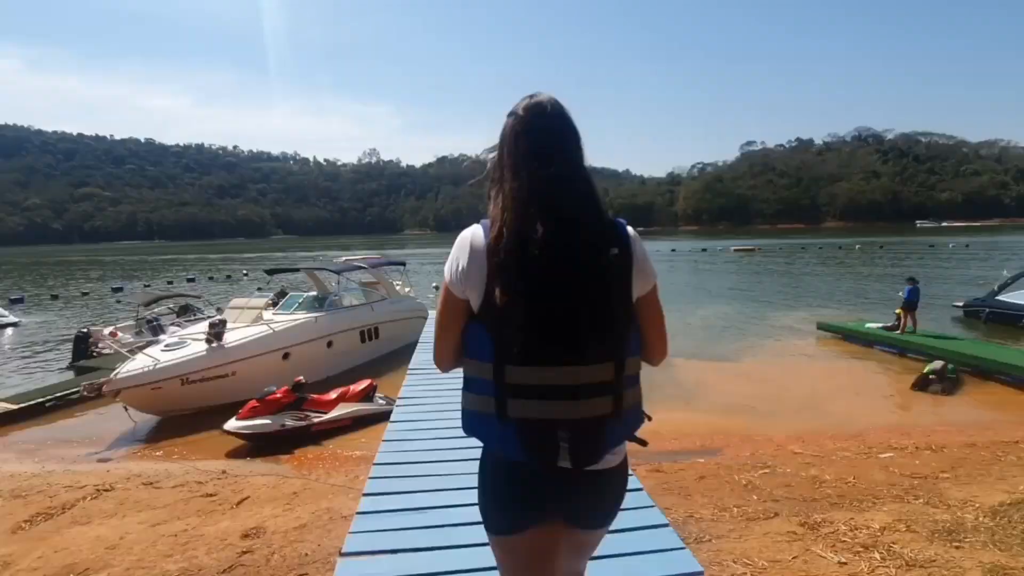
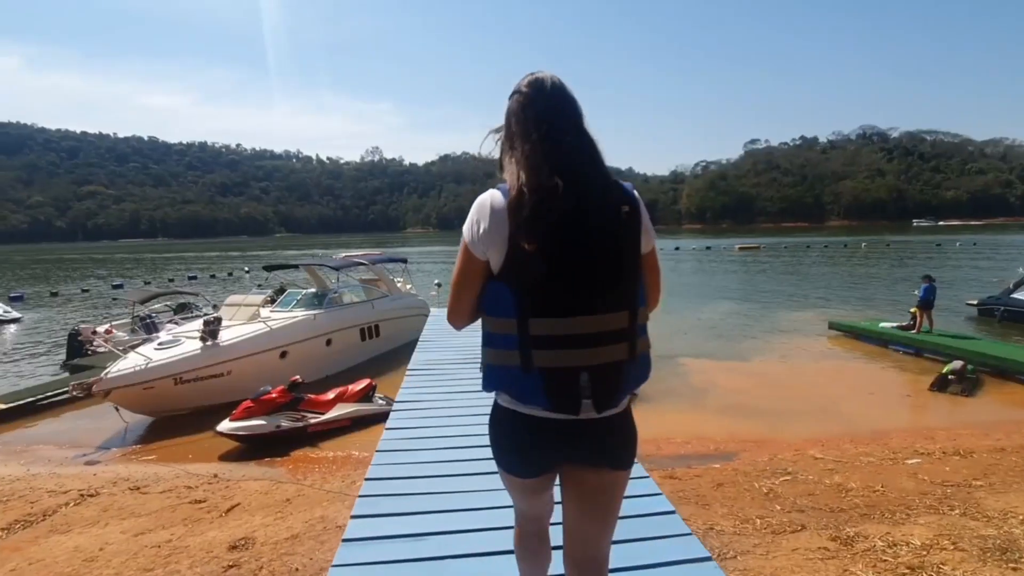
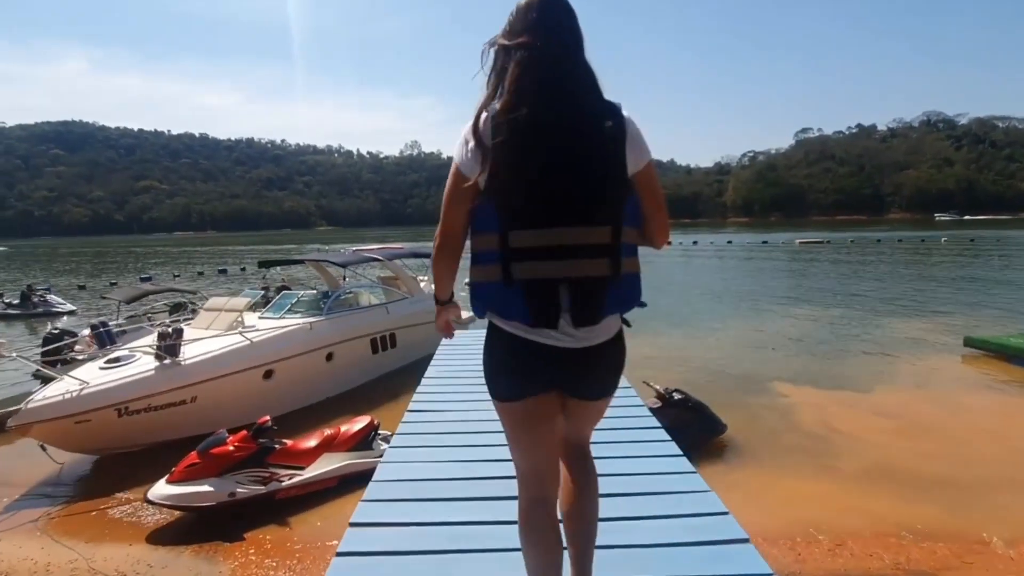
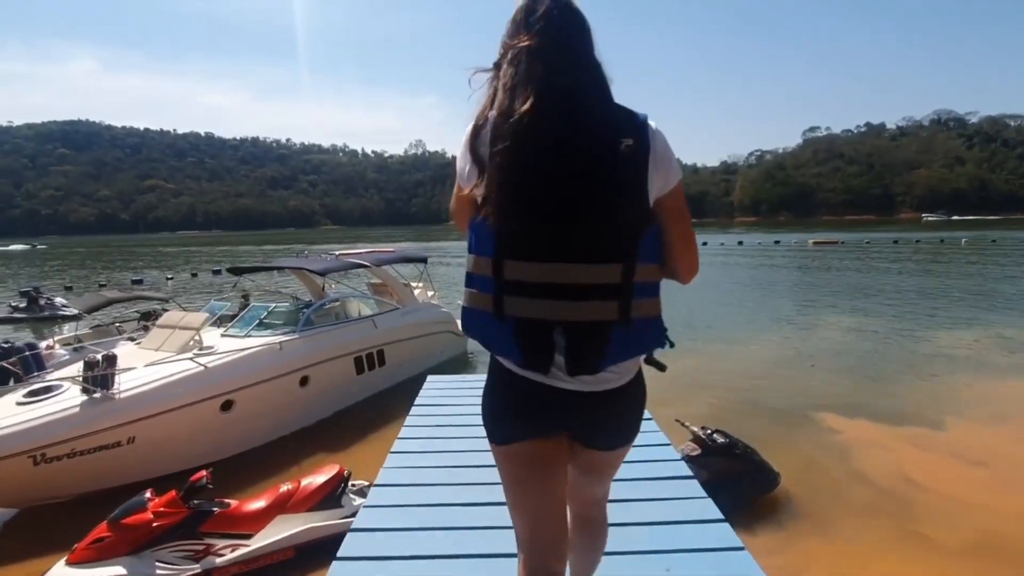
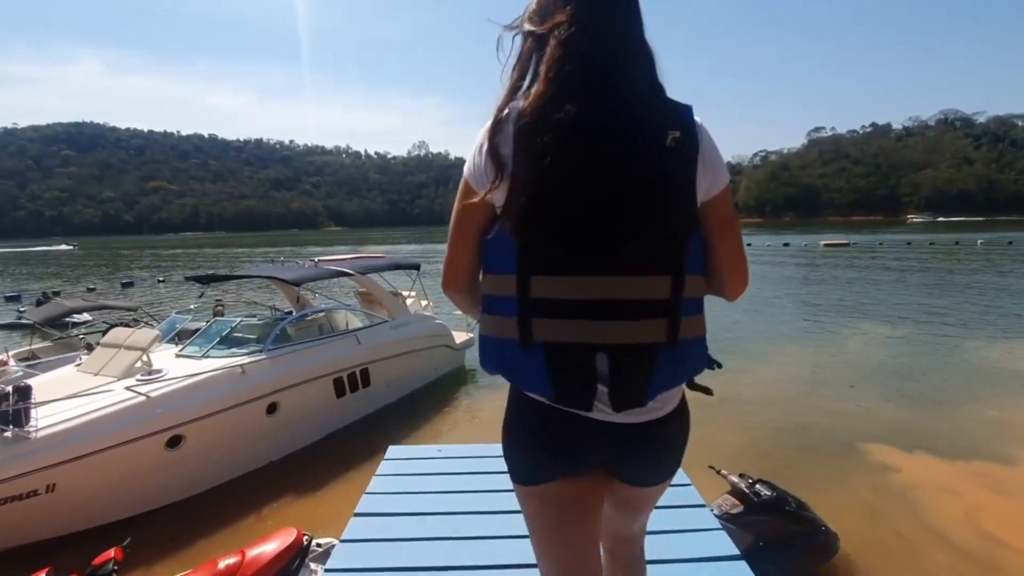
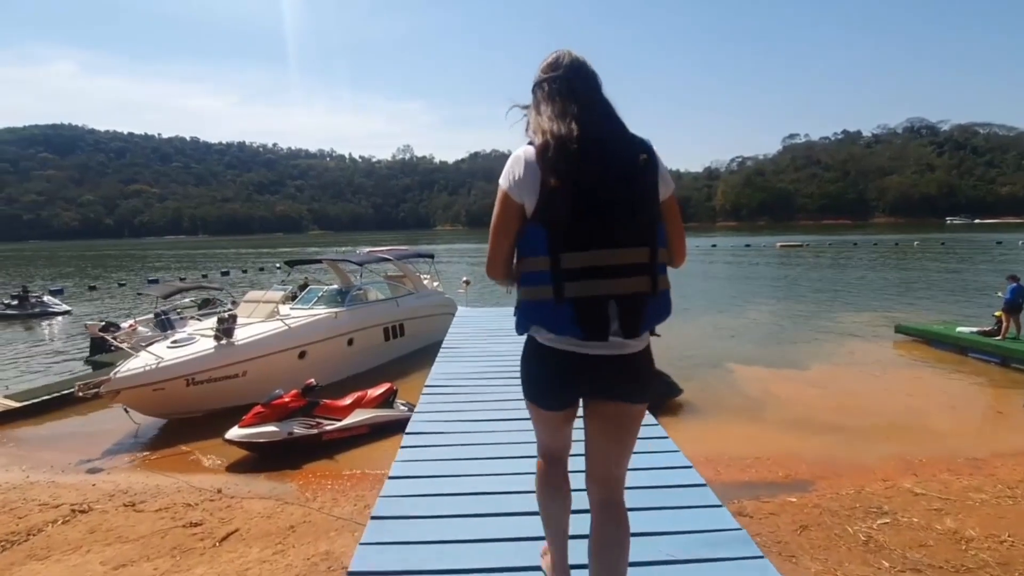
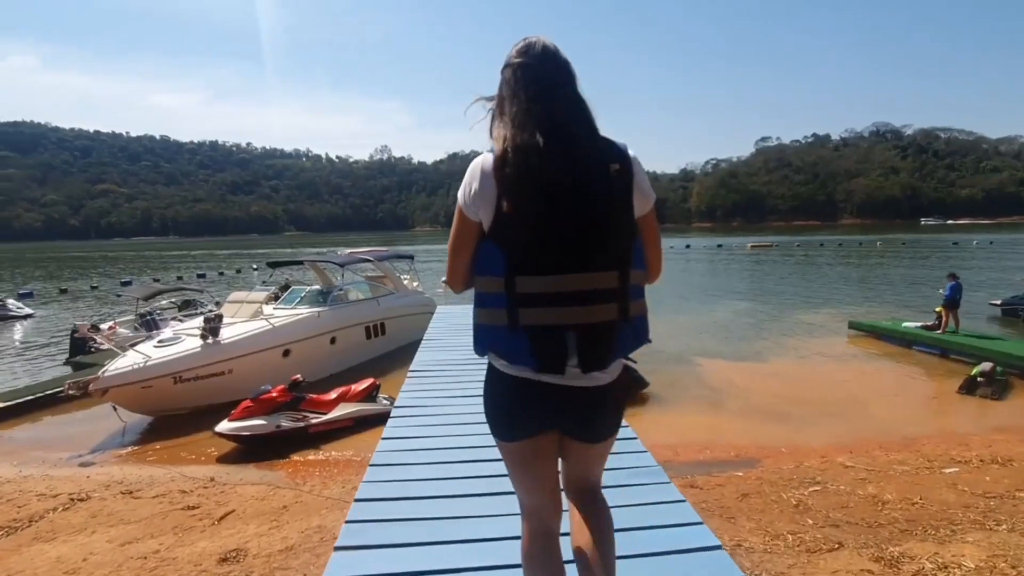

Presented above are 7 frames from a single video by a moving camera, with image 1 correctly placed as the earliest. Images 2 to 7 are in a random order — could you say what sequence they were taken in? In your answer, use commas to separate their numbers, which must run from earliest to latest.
2, 7, 6, 3, 4, 5
